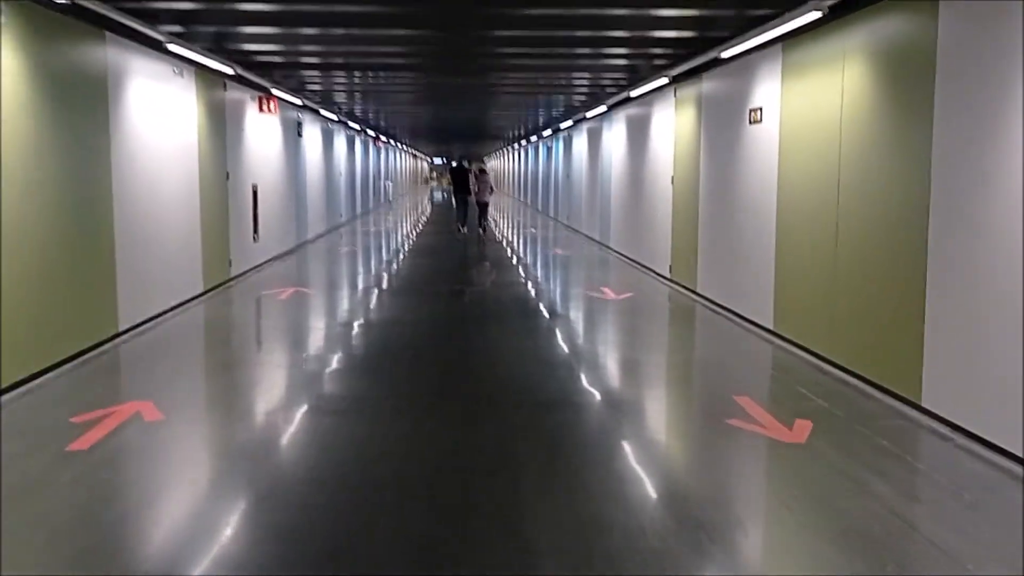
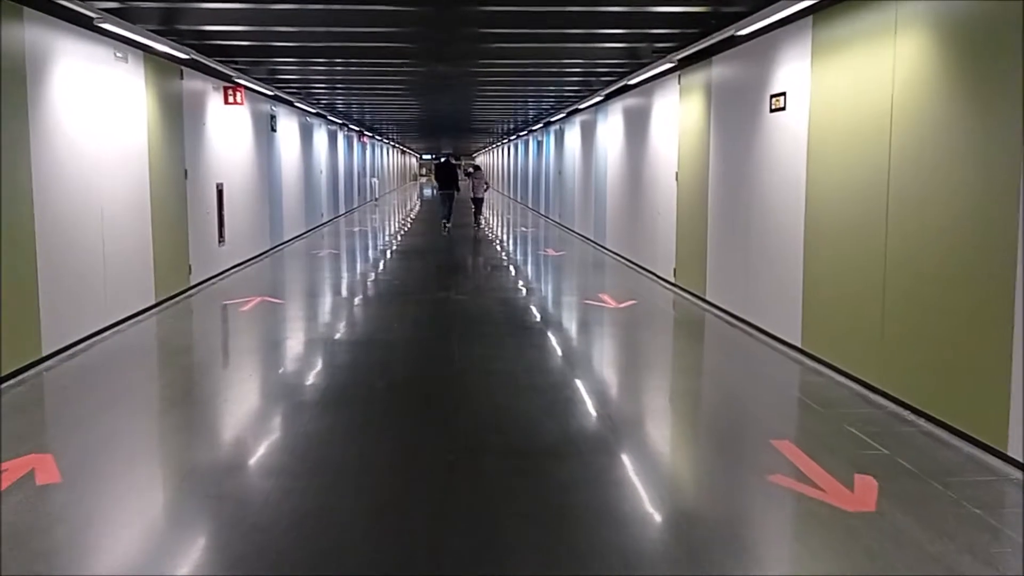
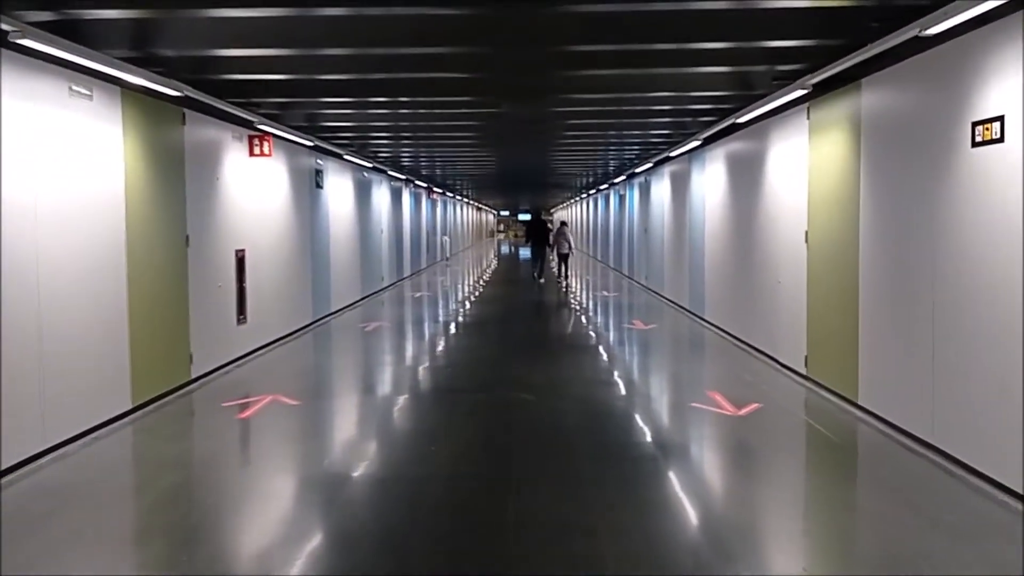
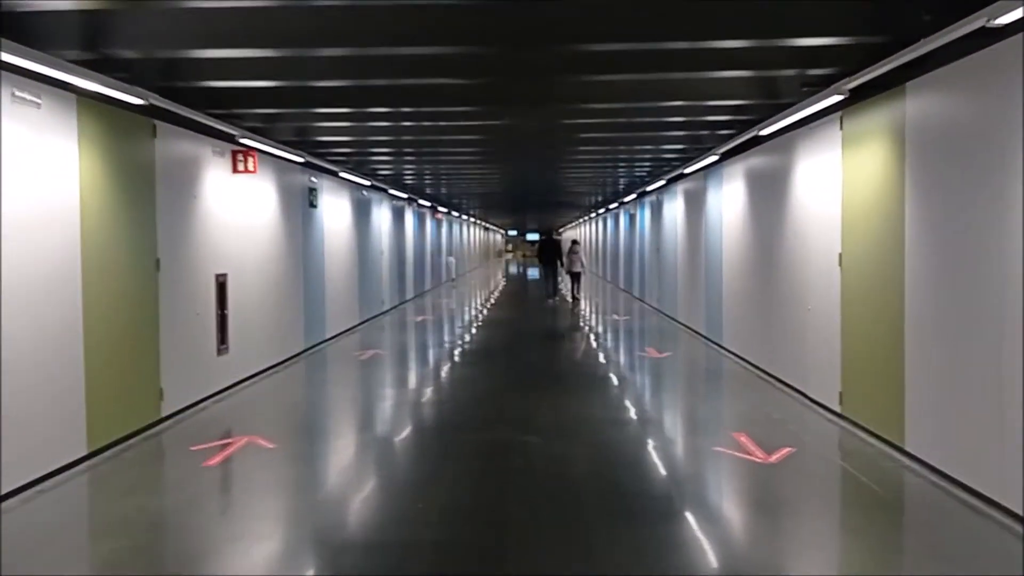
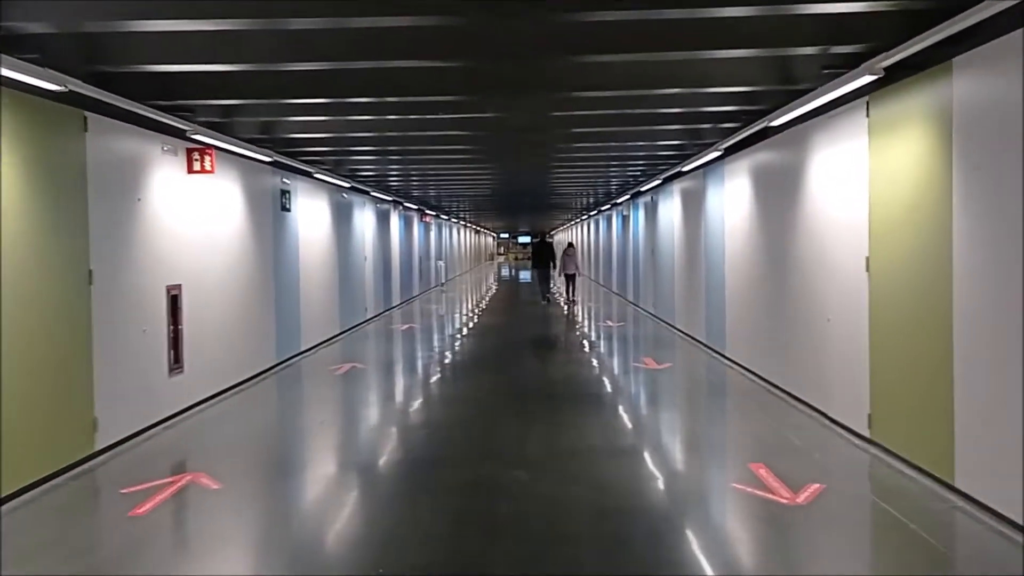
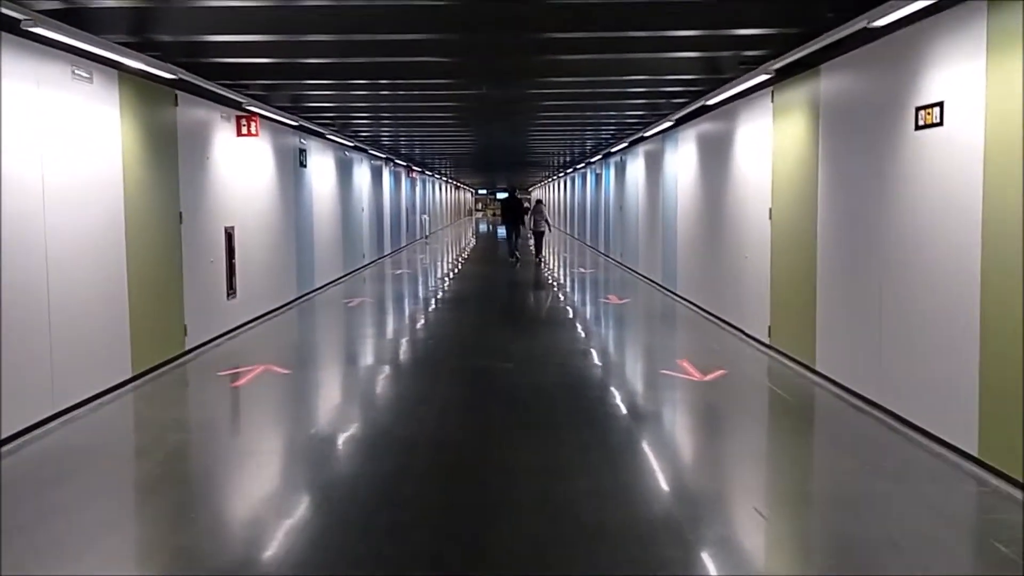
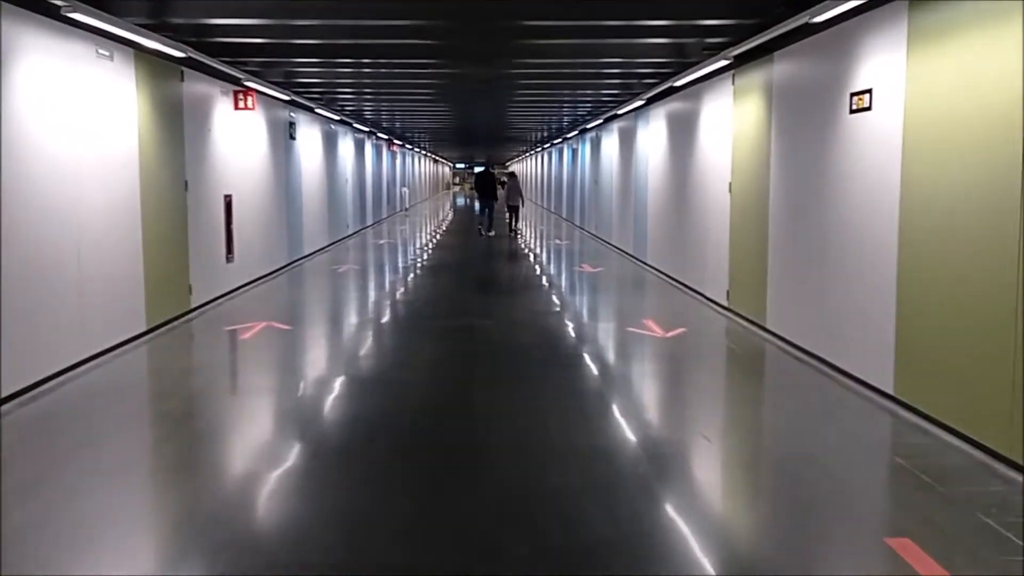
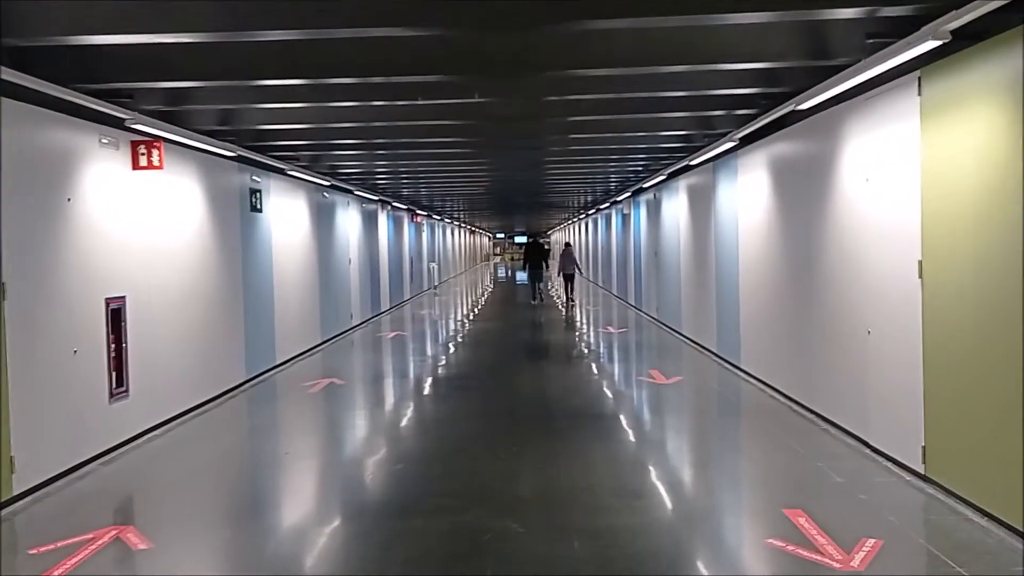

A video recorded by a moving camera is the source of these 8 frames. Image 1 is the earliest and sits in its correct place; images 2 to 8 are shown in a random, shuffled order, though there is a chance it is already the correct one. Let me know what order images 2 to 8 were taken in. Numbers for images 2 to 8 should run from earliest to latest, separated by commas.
2, 7, 6, 3, 4, 5, 8
